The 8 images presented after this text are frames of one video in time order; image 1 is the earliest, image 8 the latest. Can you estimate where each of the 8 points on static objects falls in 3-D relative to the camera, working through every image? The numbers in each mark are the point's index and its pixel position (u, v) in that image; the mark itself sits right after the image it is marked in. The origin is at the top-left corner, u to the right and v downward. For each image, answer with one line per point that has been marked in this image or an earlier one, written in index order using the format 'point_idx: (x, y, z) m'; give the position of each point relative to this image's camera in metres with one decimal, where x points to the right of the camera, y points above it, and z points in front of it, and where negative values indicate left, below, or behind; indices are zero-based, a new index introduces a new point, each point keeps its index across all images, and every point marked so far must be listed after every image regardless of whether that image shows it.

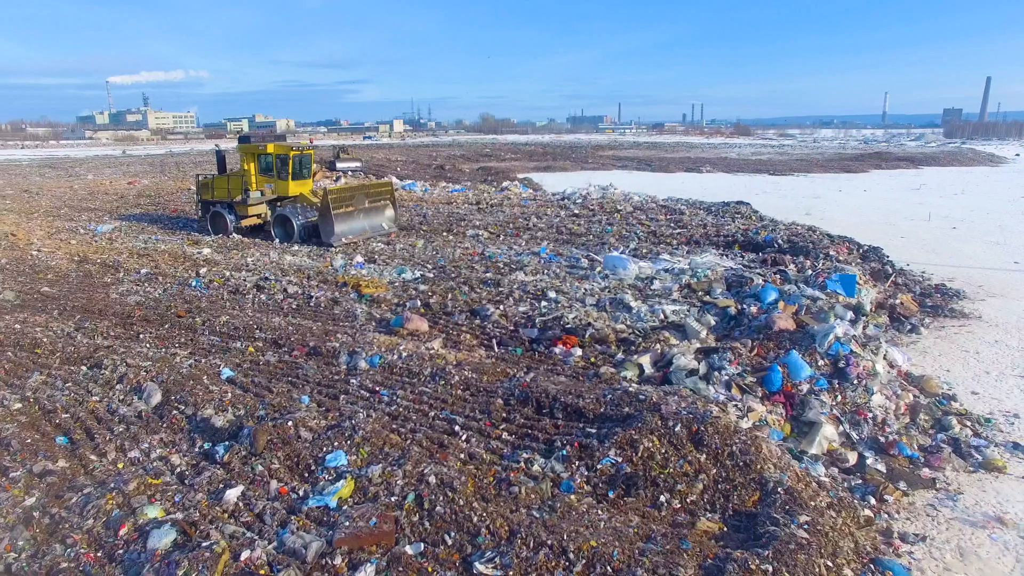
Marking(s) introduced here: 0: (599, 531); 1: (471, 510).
0: (+0.4, -1.3, +3.0) m
1: (-0.3, -1.2, +3.2) m
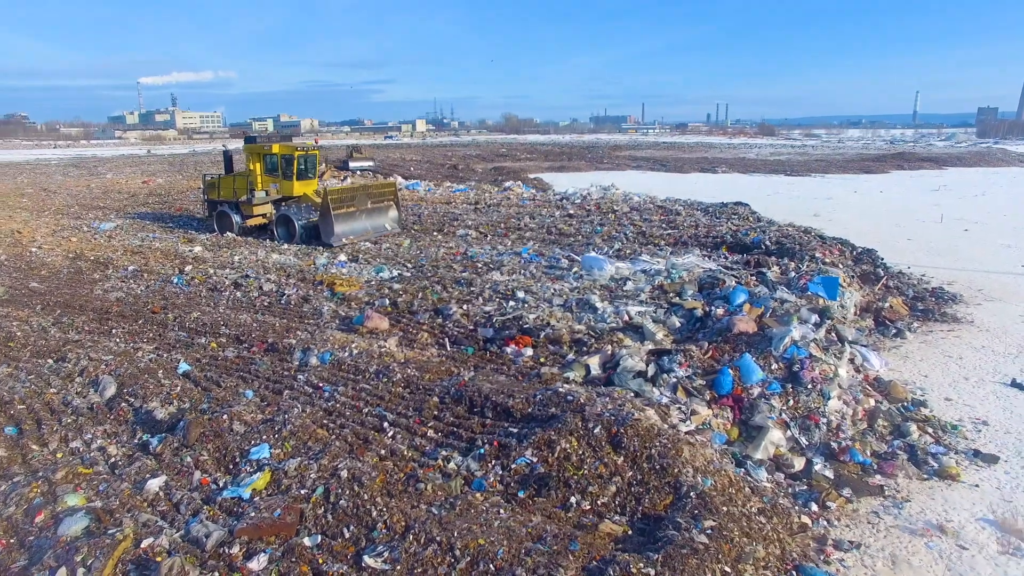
0: (-0.1, -1.3, +3.0) m
1: (-0.8, -1.2, +3.2) m
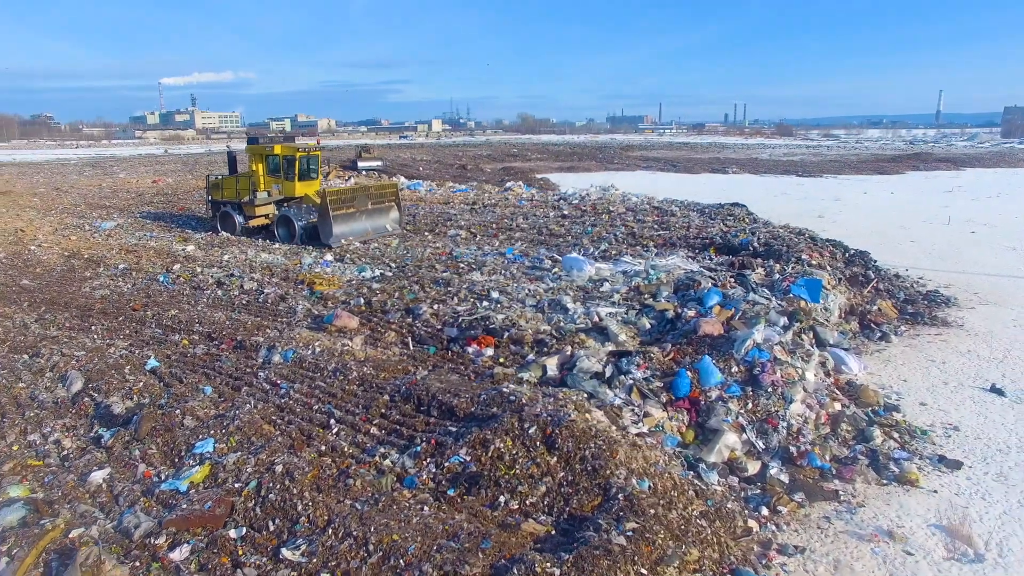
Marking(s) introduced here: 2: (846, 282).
0: (-0.6, -1.3, +3.1) m
1: (-1.2, -1.2, +3.3) m
2: (+5.6, +0.1, +9.4) m
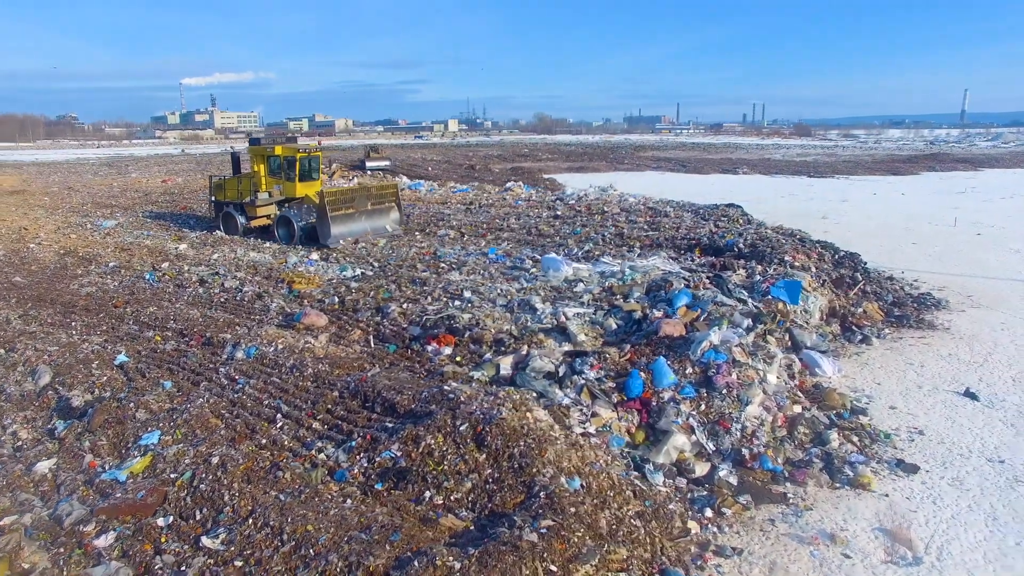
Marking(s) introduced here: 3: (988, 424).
0: (-1.1, -1.3, +3.1) m
1: (-1.7, -1.2, +3.4) m
2: (+5.3, +0.1, +9.3) m
3: (+5.1, -1.5, +5.9) m
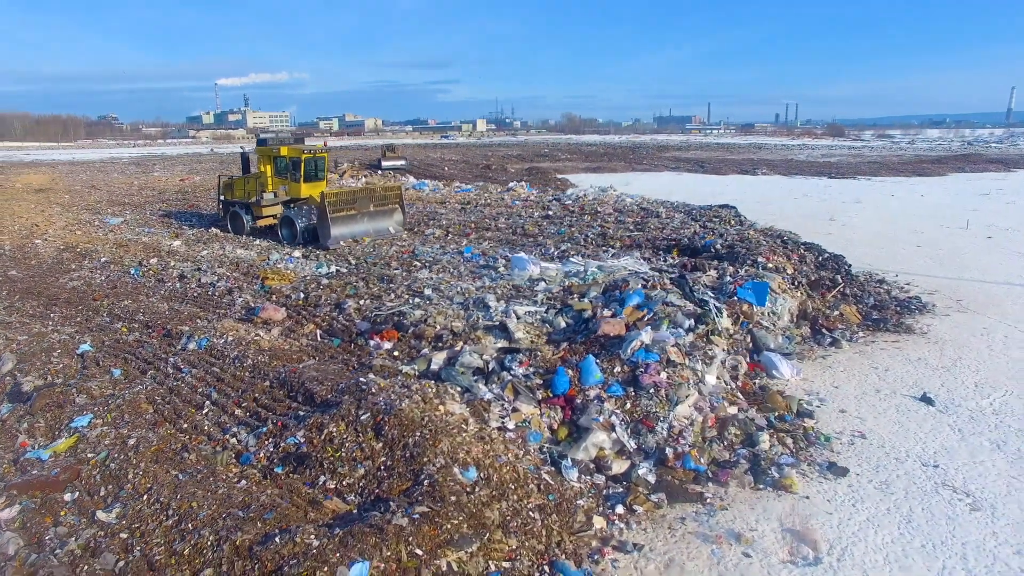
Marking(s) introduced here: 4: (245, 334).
0: (-1.8, -1.3, +3.3) m
1: (-2.4, -1.2, +3.6) m
2: (+4.9, 0.0, +9.2) m
3: (+4.5, -1.5, +5.9) m
4: (-2.9, -0.5, +6.0) m
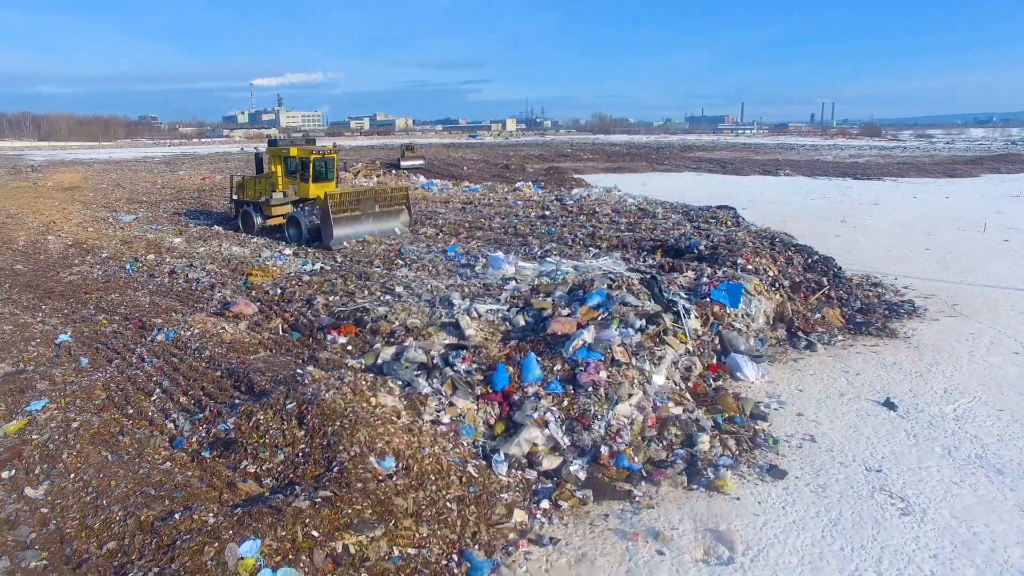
0: (-2.4, -1.2, +3.6) m
1: (-3.1, -1.1, +3.9) m
2: (+4.5, 0.0, +9.1) m
3: (+4.0, -1.5, +5.8) m
4: (-3.4, -0.4, +6.2) m
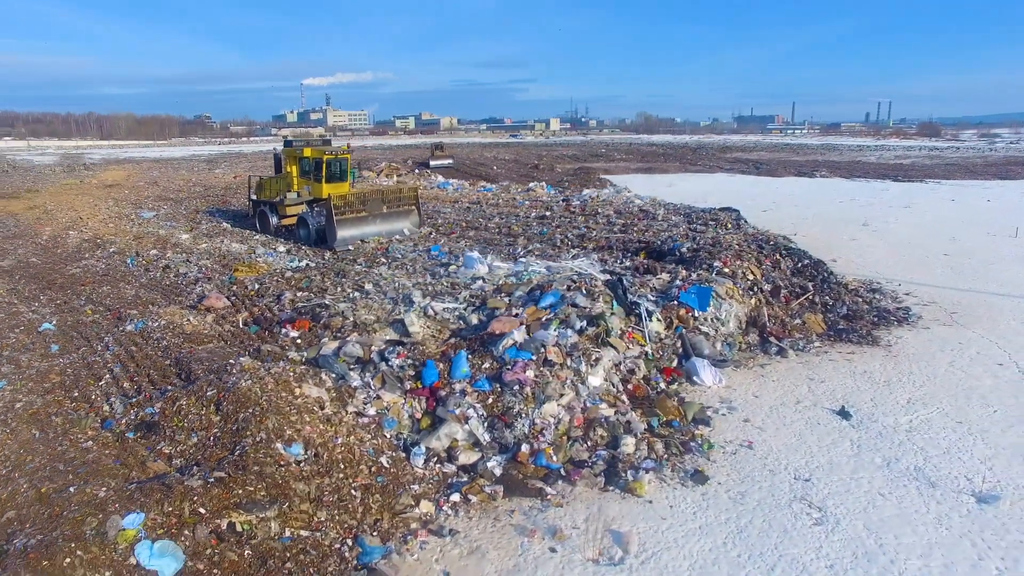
0: (-3.2, -1.2, +3.9) m
1: (-3.8, -1.1, +4.2) m
2: (+4.1, -0.1, +9.0) m
3: (+3.3, -1.6, +5.7) m
4: (-3.9, -0.4, +6.6) m
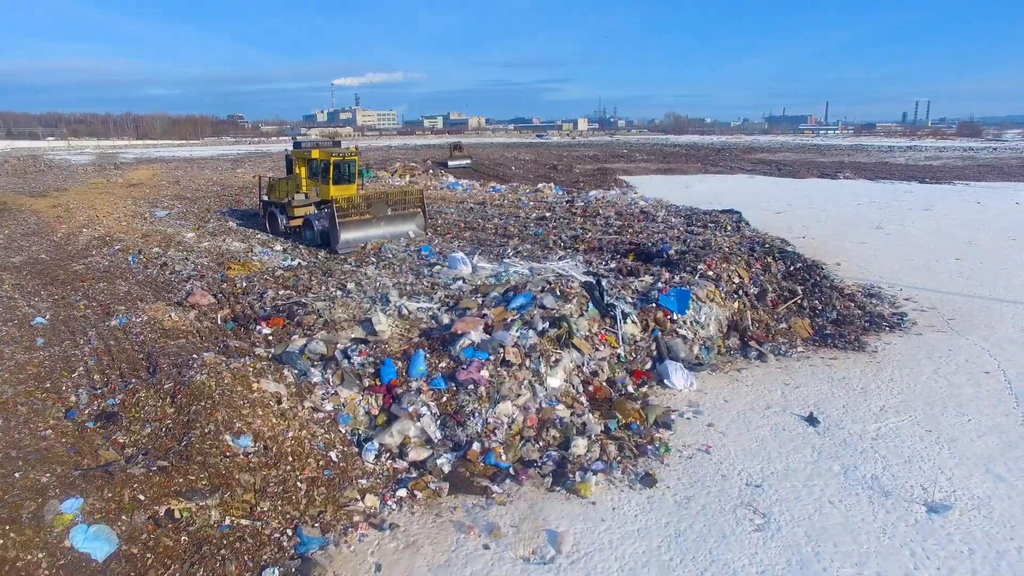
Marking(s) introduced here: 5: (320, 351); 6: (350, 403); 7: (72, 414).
0: (-3.7, -1.1, +4.1) m
1: (-4.3, -1.0, +4.5) m
2: (+3.9, -0.1, +8.9) m
3: (+2.9, -1.6, +5.6) m
4: (-4.3, -0.3, +6.9) m
5: (-1.9, -0.7, +5.7) m
6: (-1.5, -1.1, +5.3) m
7: (-3.6, -1.0, +4.6) m
